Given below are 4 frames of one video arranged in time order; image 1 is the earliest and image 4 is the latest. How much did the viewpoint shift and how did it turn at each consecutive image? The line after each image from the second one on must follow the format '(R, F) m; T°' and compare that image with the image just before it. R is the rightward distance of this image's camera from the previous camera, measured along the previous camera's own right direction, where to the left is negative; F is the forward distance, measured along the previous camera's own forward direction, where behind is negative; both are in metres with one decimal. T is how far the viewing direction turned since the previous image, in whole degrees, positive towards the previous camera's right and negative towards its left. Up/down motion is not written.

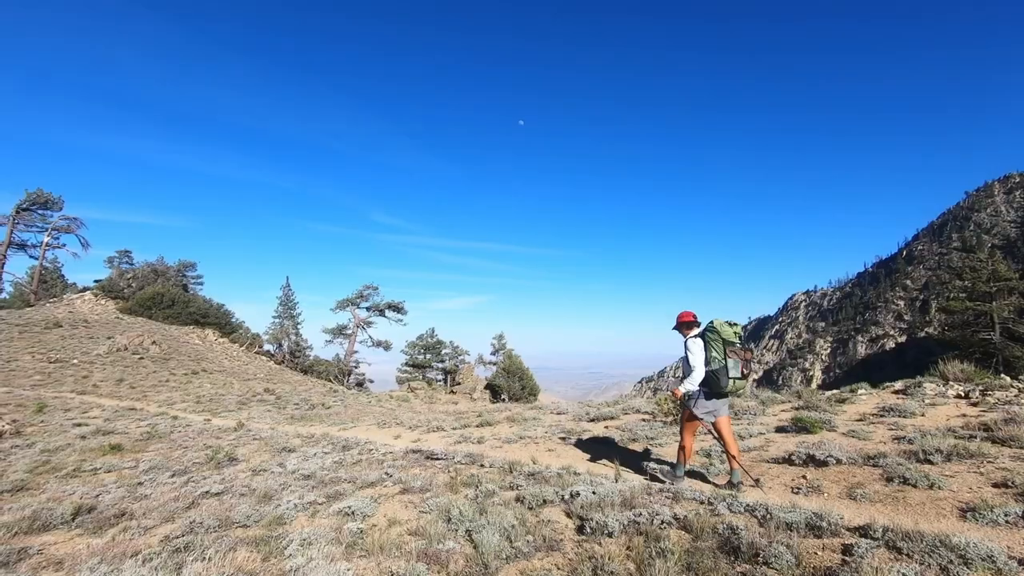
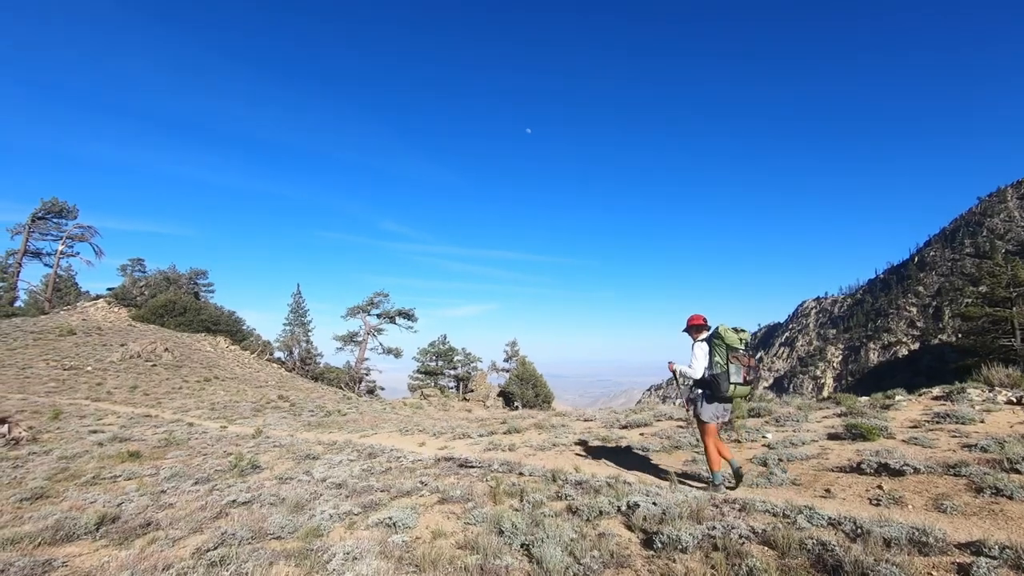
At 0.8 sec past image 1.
(-0.6, +0.4) m; -1°
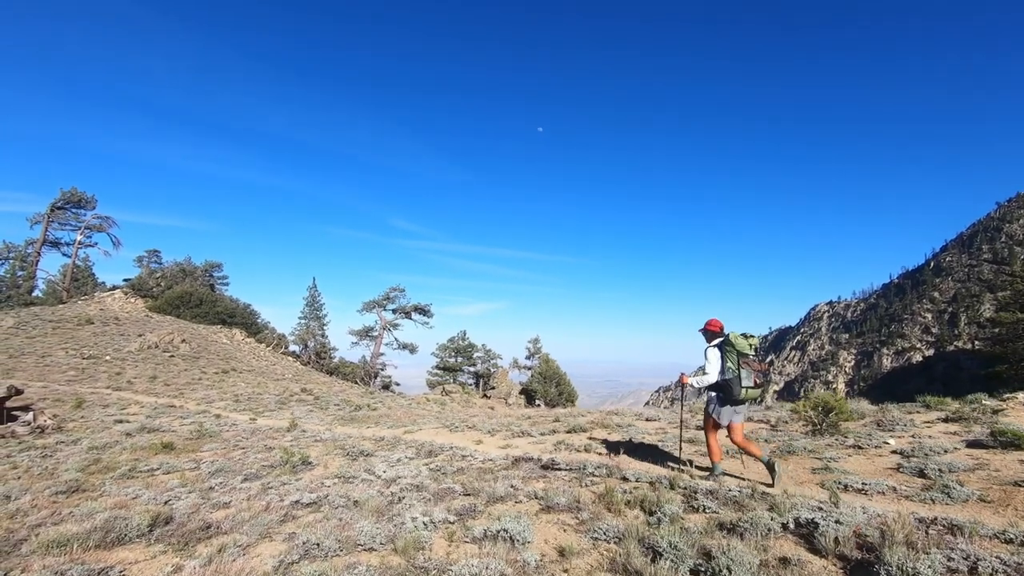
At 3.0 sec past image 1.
(-1.5, +1.0) m; -1°
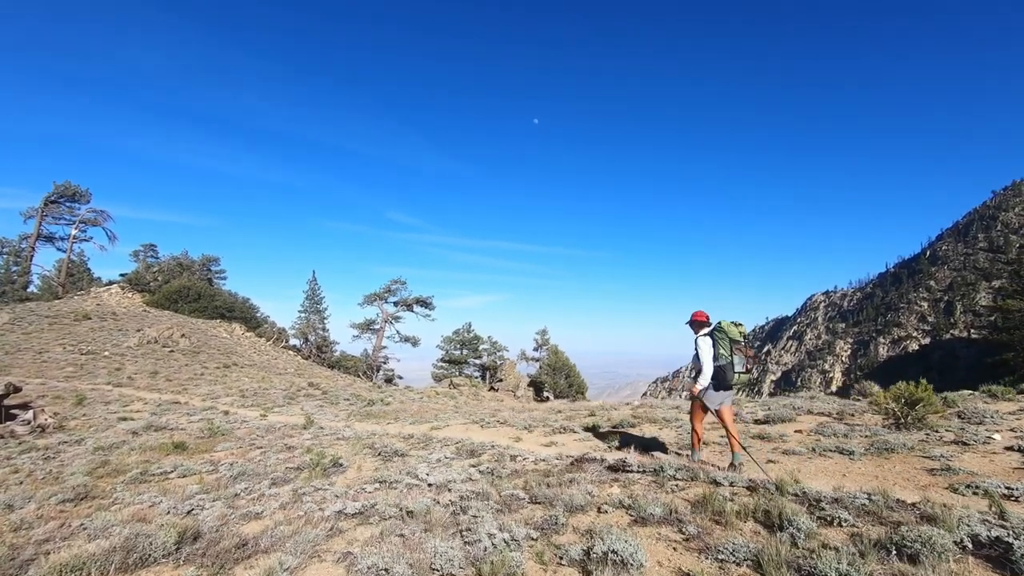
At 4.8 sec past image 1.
(-1.0, +0.9) m; 0°
